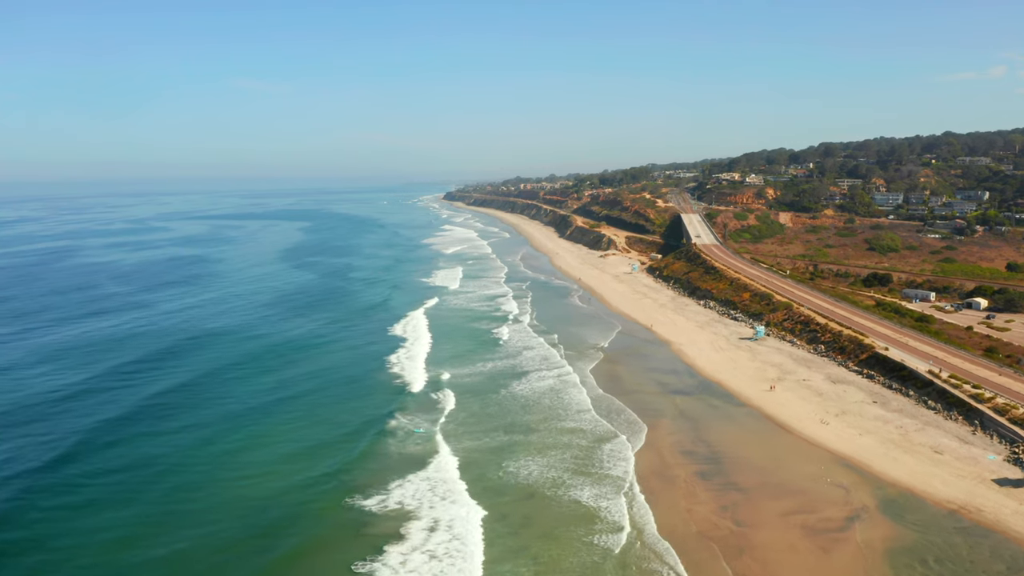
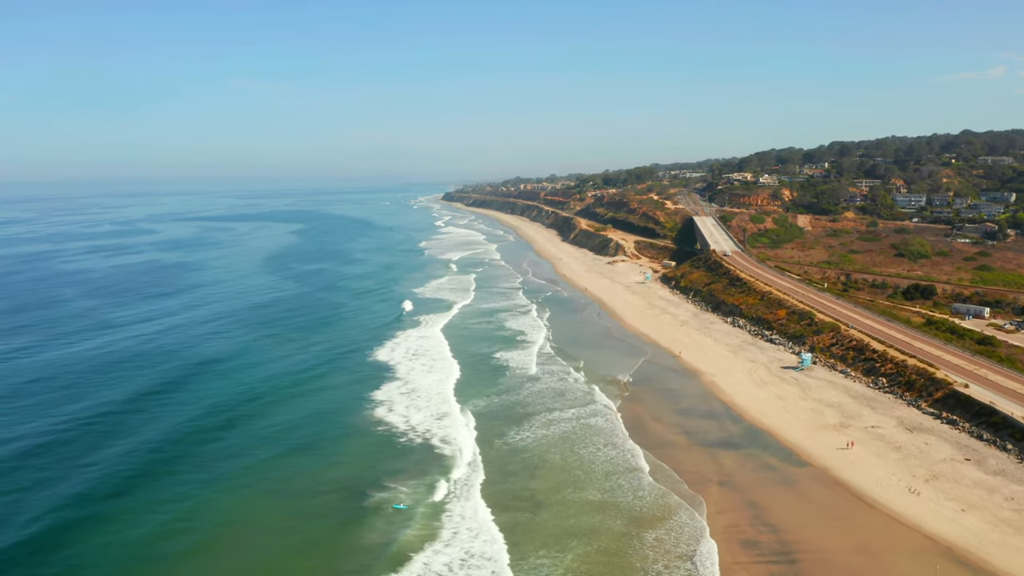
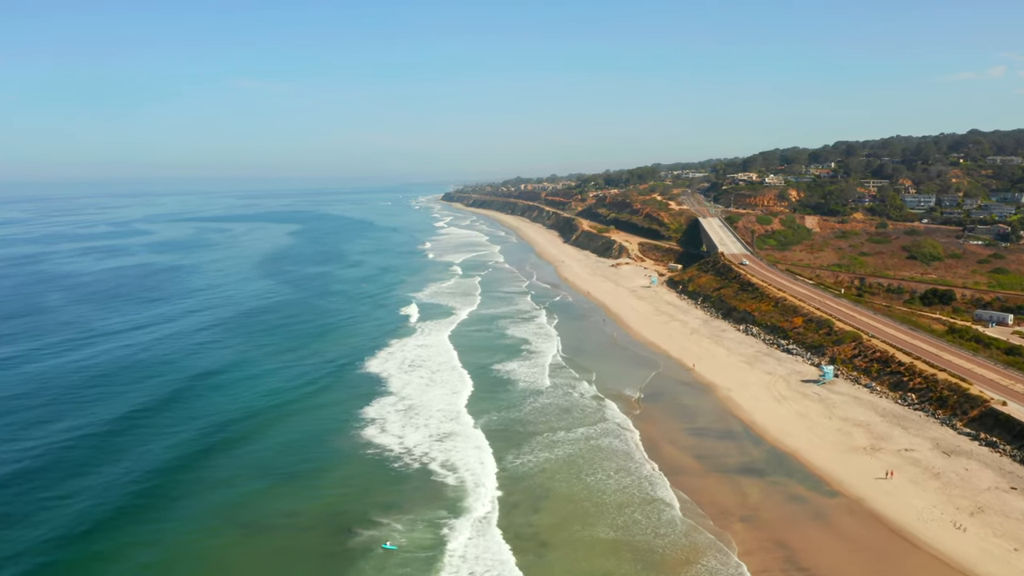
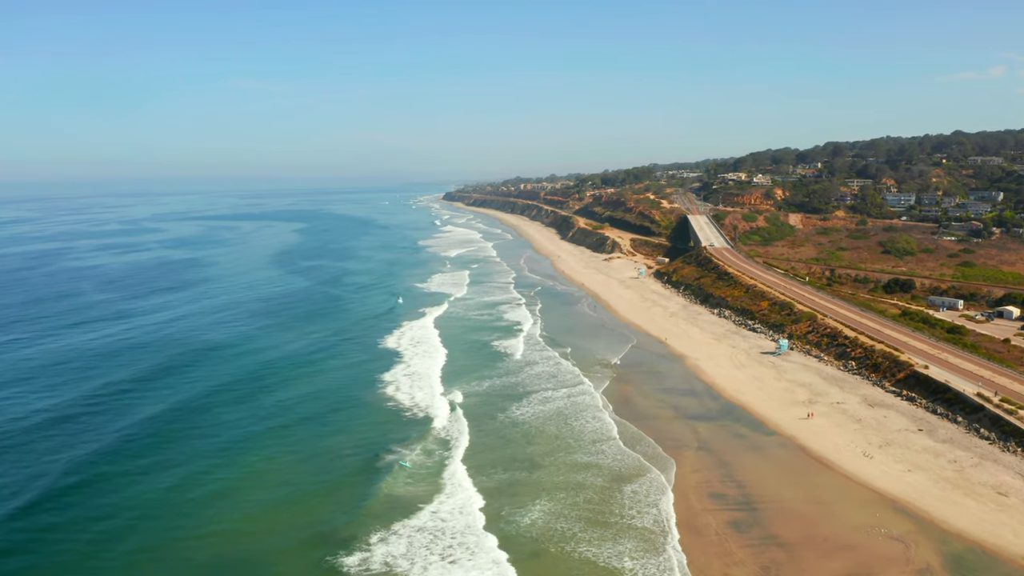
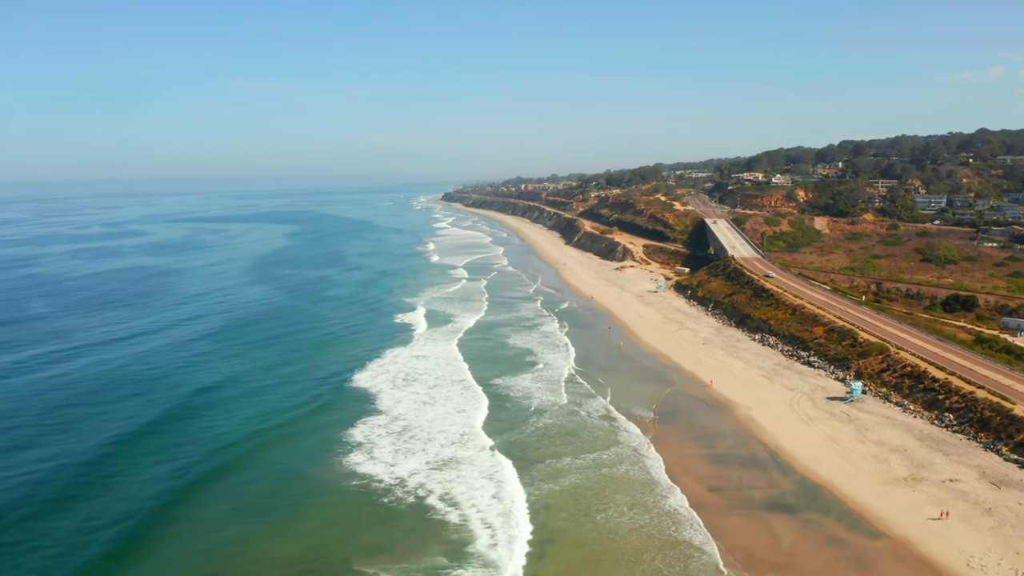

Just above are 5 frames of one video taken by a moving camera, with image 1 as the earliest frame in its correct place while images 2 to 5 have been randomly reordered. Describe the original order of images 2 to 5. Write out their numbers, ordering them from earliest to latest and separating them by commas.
4, 2, 3, 5
